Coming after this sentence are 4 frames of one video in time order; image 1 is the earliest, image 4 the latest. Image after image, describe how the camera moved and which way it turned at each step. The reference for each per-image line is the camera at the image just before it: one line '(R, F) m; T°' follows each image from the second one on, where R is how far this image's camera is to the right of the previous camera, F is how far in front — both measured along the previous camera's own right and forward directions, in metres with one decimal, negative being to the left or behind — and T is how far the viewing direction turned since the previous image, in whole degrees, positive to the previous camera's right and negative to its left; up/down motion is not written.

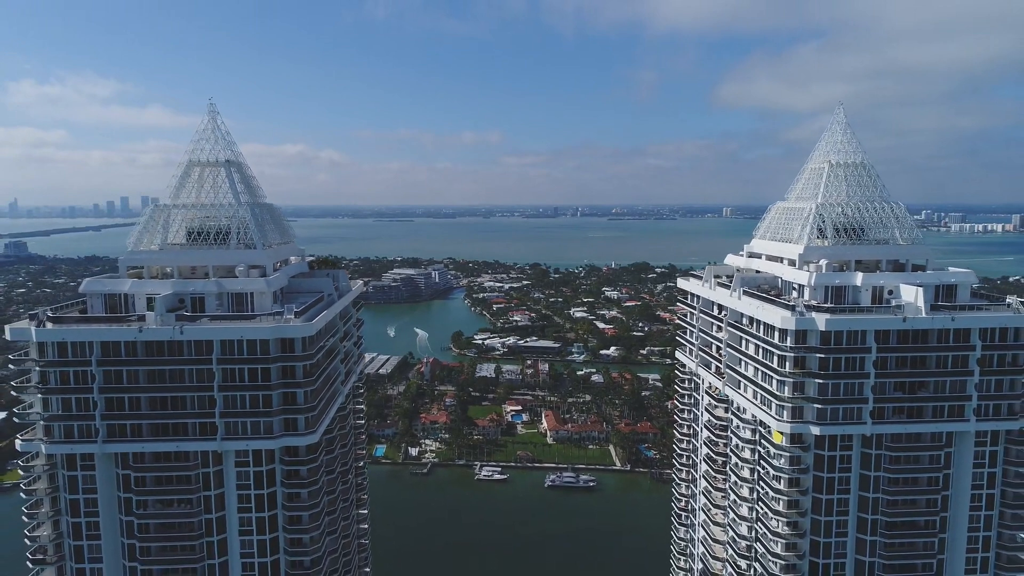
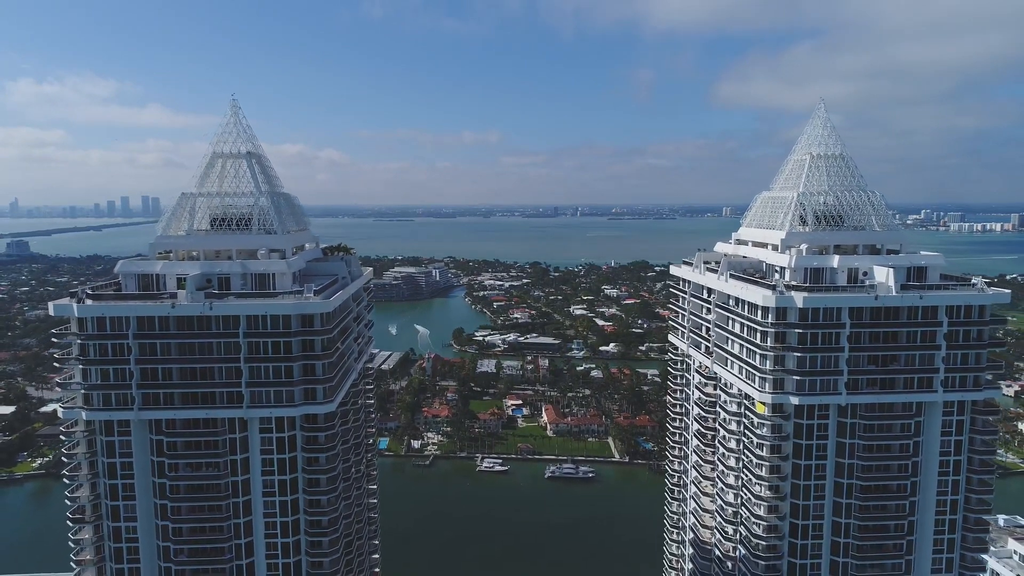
(-0.1, -2.0) m; 0°
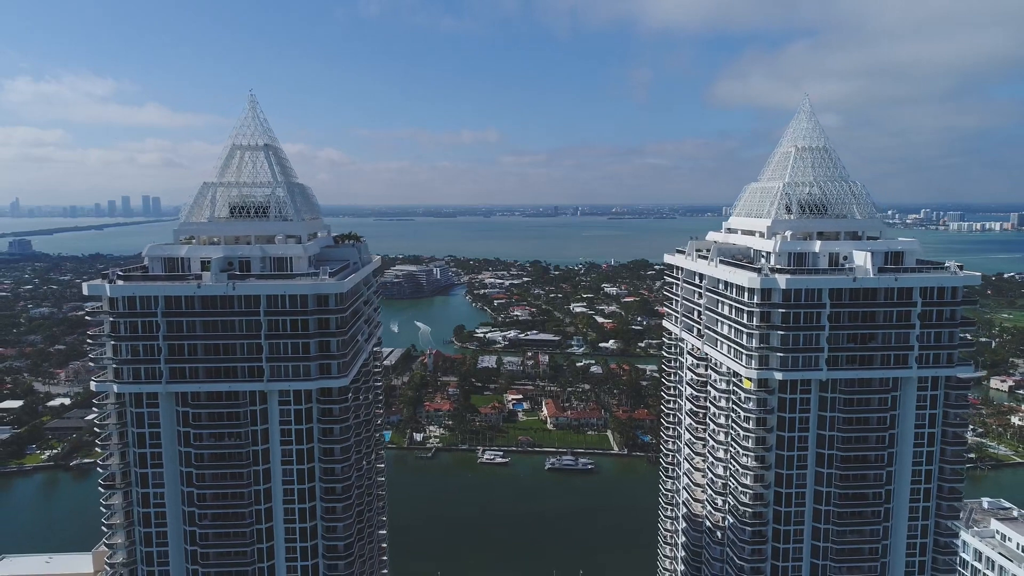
(-0.1, -1.8) m; 0°
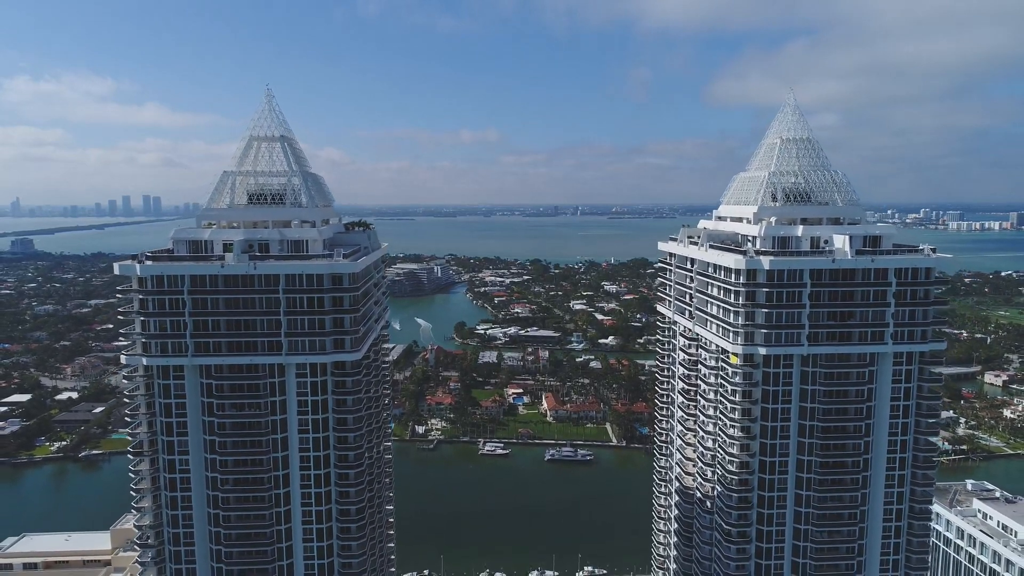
(-0.1, -2.0) m; 0°
